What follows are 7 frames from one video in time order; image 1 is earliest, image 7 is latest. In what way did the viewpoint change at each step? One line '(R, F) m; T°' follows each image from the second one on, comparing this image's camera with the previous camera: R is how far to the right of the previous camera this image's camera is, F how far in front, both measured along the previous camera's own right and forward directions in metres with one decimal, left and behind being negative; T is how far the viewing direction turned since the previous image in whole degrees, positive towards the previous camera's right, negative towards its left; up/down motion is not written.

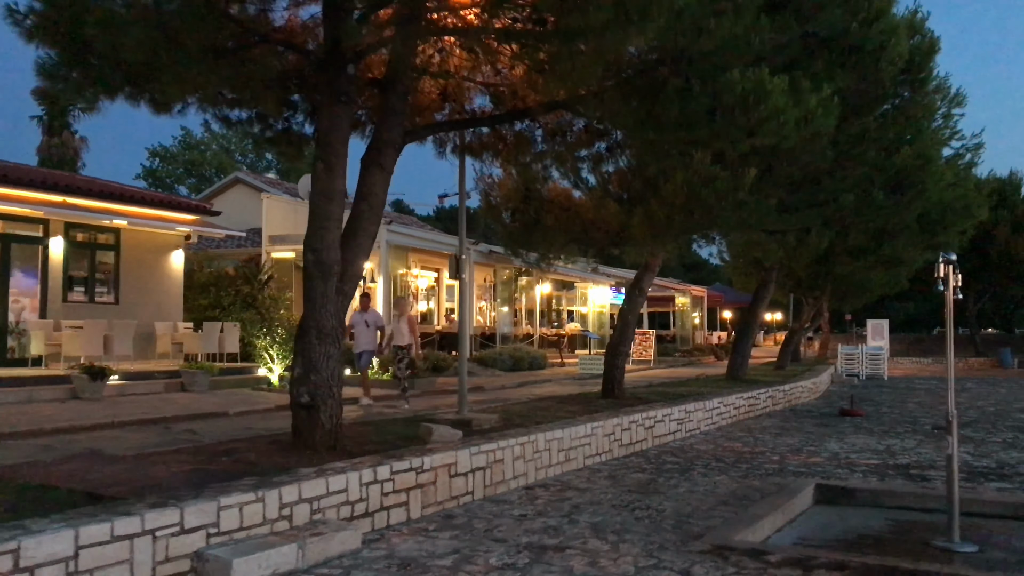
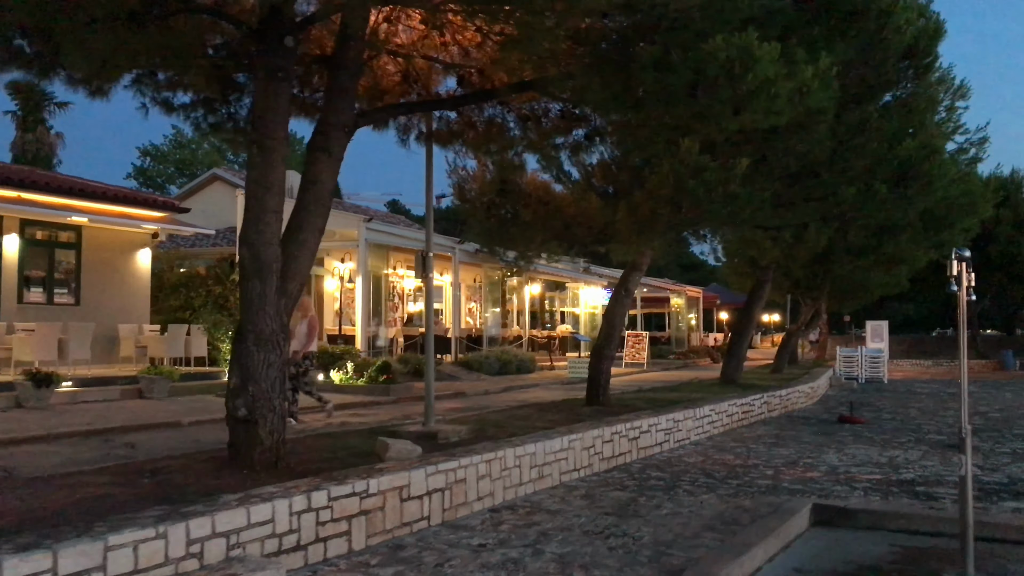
(+0.3, +0.9) m; 0°
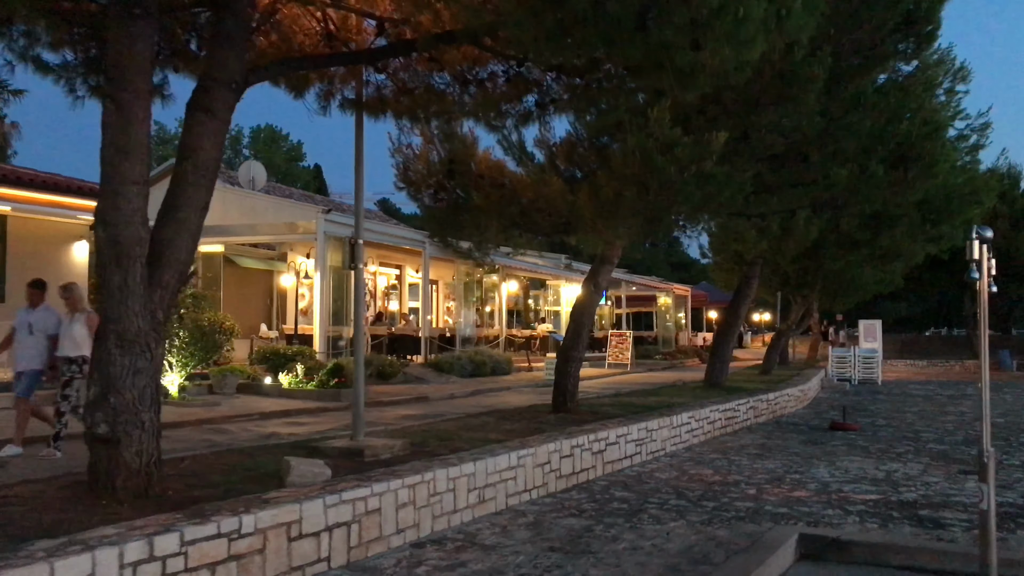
(+0.5, +1.4) m; 0°
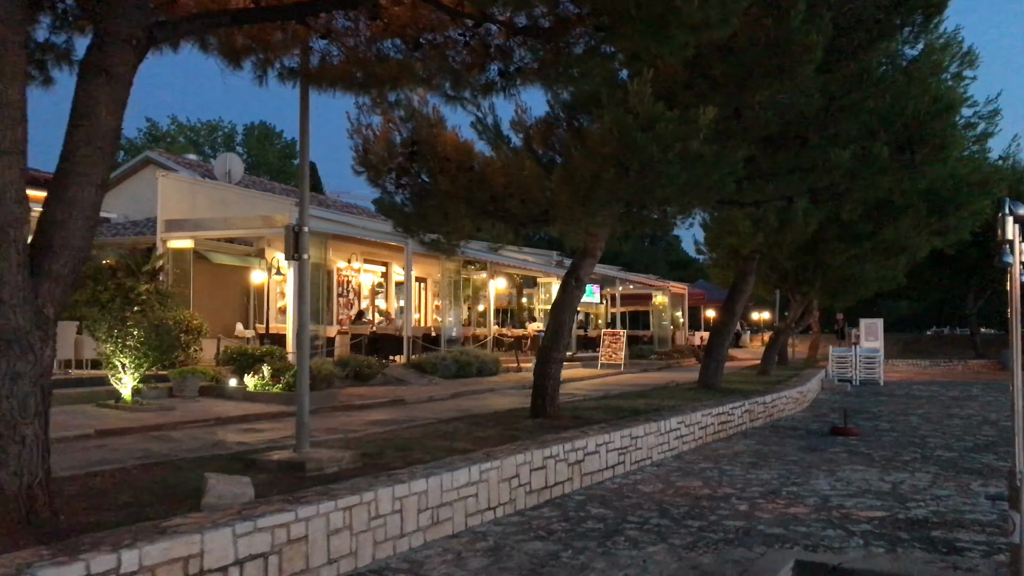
(+0.3, +1.0) m; 0°
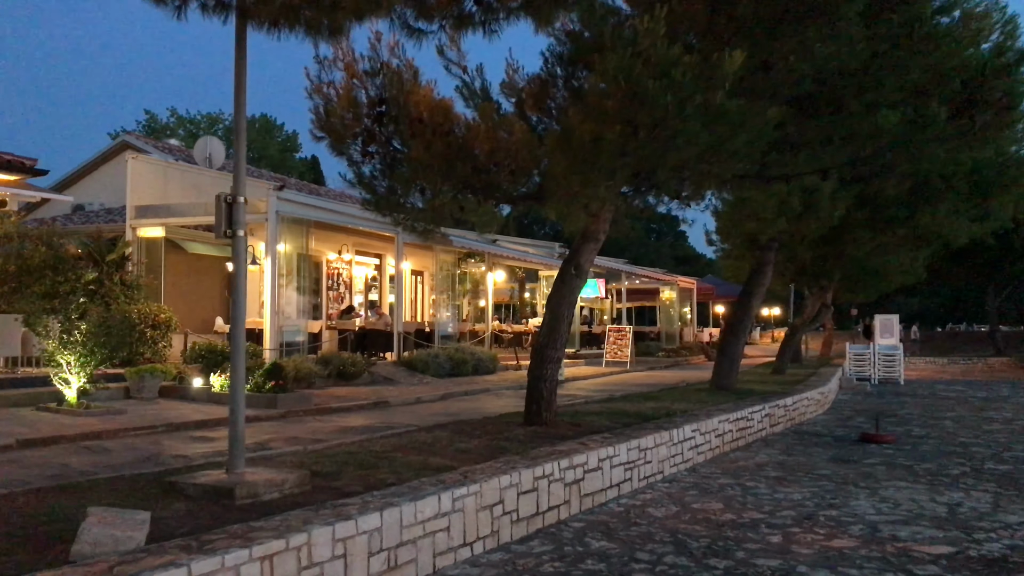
(+0.2, +1.5) m; 0°
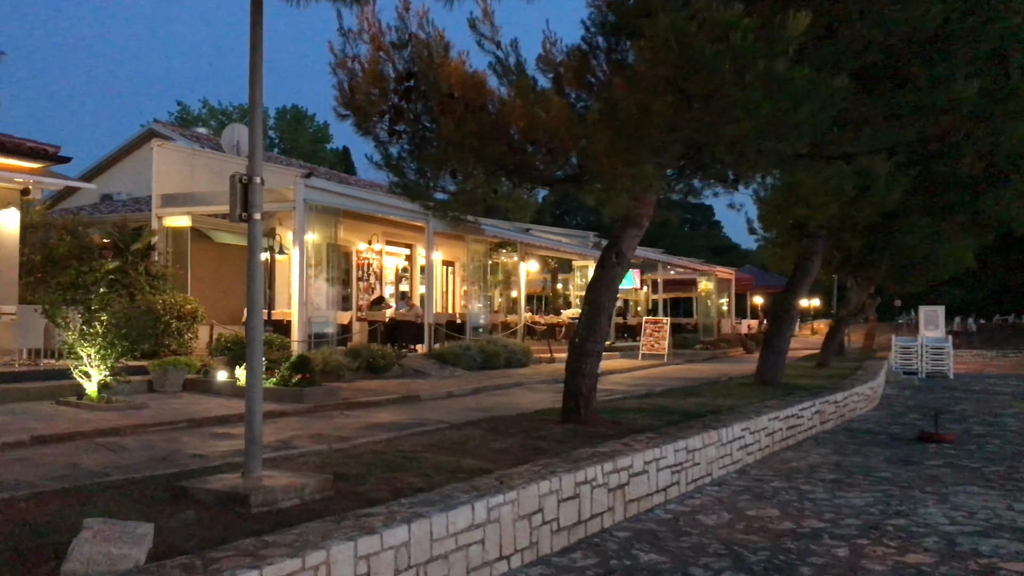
(-0.1, +0.6) m; -2°
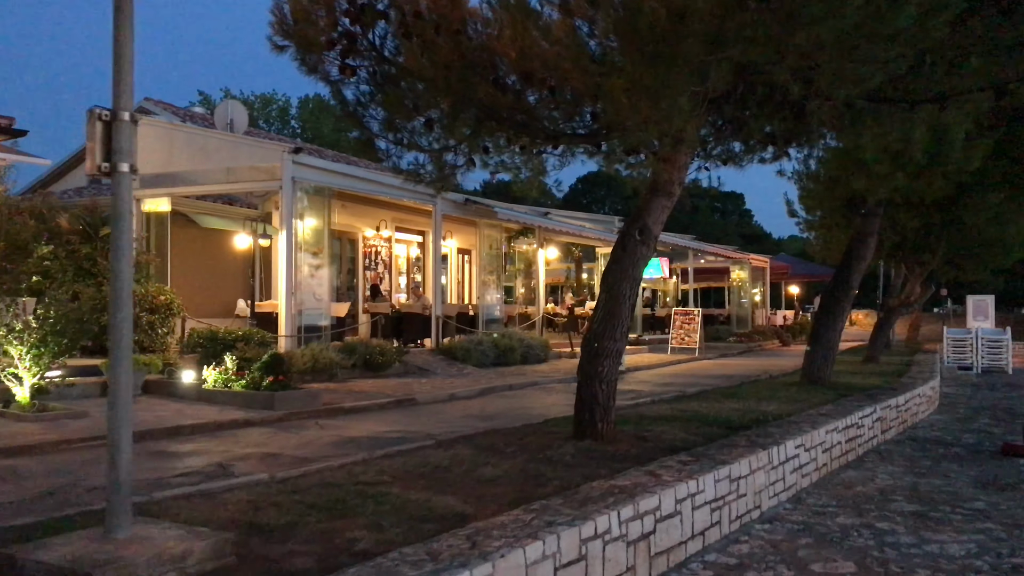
(+0.3, +1.9) m; -2°
